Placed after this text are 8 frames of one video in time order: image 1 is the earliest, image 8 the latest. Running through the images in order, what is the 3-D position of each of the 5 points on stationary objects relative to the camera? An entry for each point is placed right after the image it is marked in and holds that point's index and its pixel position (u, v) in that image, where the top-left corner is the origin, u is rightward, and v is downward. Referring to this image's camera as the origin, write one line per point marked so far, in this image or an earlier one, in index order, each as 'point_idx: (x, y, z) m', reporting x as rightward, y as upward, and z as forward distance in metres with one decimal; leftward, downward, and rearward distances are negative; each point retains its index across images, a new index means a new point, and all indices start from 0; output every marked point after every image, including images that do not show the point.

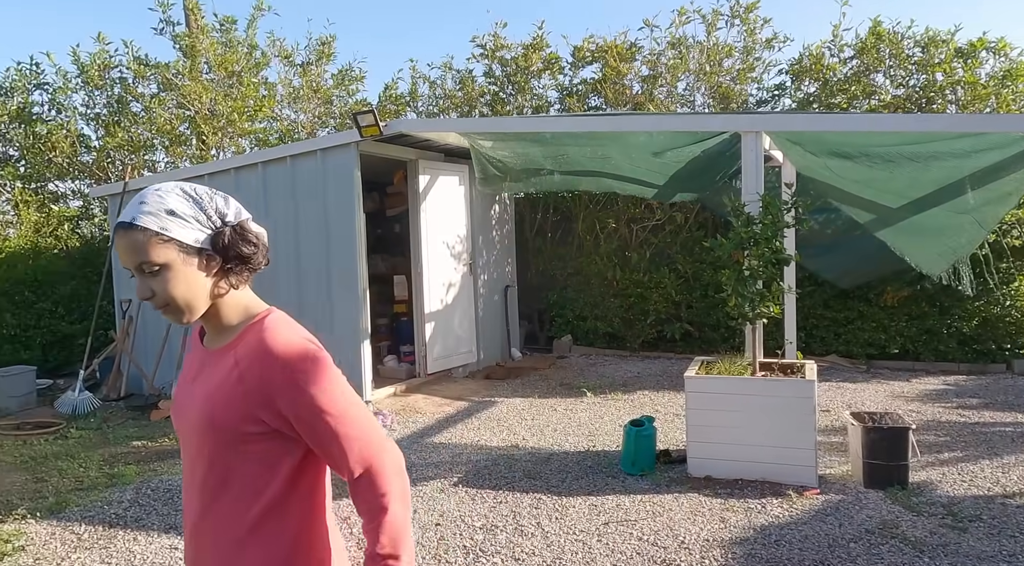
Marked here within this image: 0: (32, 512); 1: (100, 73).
0: (-2.6, -1.2, +4.2) m
1: (-5.1, +2.6, +9.7) m
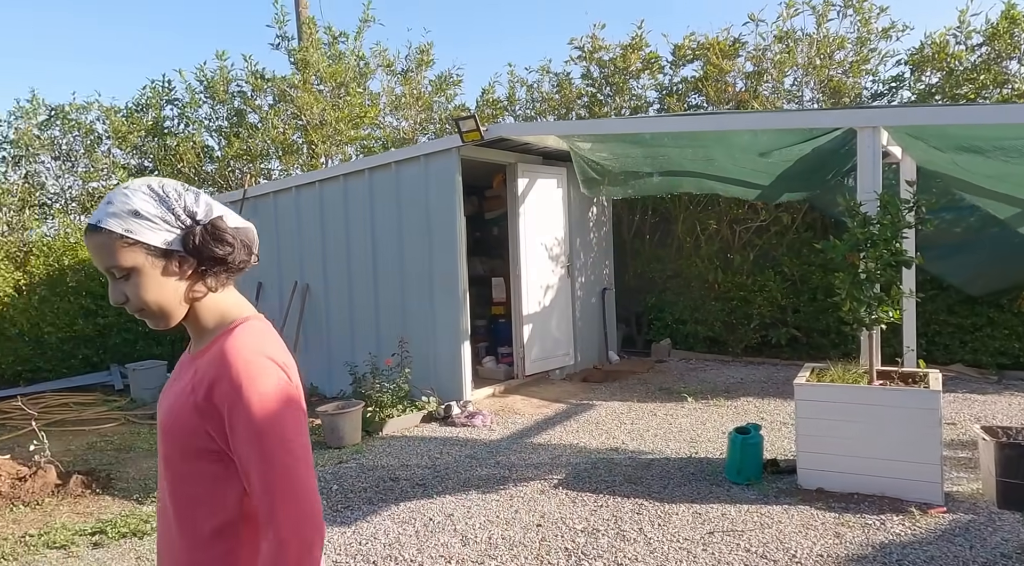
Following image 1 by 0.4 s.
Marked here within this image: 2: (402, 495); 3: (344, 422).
0: (-2.0, -1.2, +4.5) m
1: (-3.8, +2.6, +10.2) m
2: (-0.6, -1.1, +4.1) m
3: (-1.2, -1.0, +5.3) m
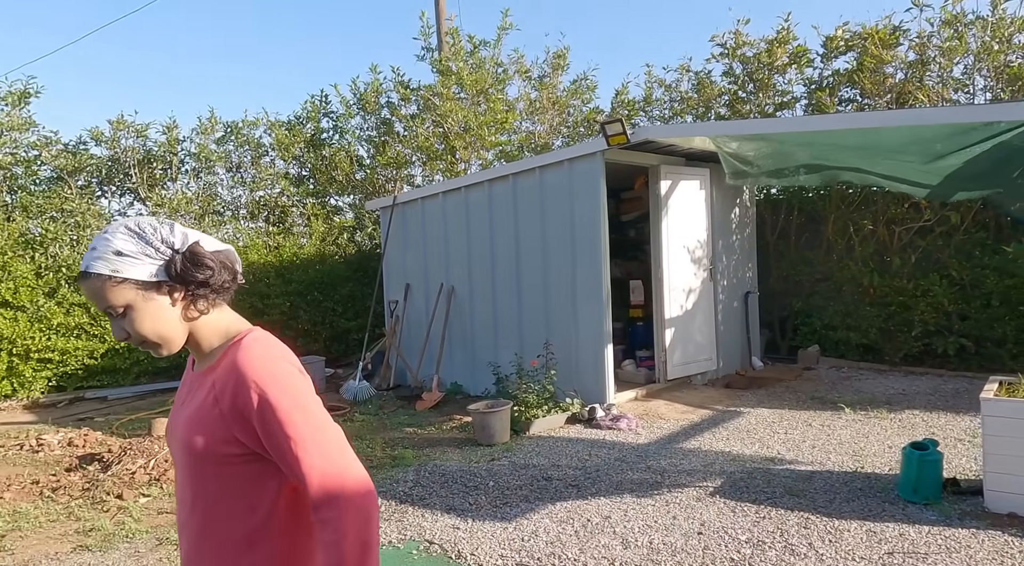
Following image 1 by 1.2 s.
0: (-1.1, -1.3, +4.8) m
1: (-1.9, +2.6, +10.8) m
2: (+0.3, -1.2, +4.2) m
3: (-0.1, -1.0, +5.5) m
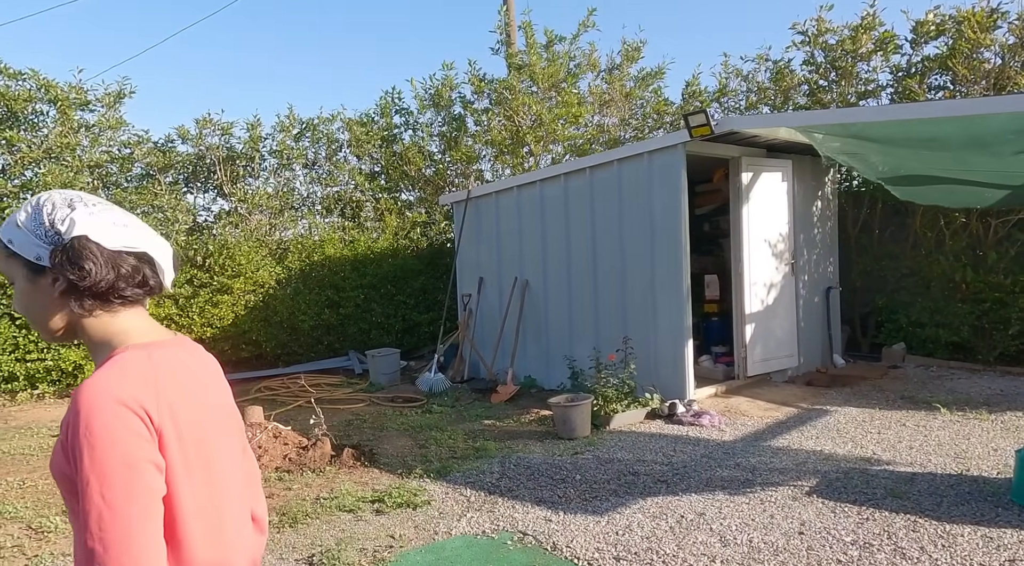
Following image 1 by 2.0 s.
0: (-0.5, -1.2, +4.9) m
1: (-0.9, +2.7, +10.9) m
2: (+0.7, -1.1, +4.2) m
3: (+0.5, -1.0, +5.5) m
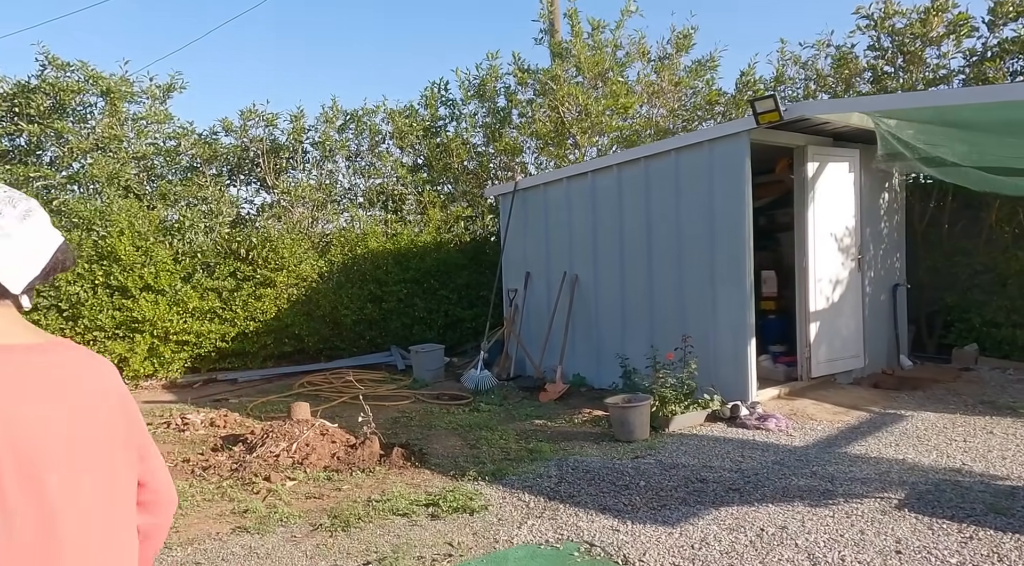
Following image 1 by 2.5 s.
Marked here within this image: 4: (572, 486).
0: (-0.2, -1.2, +4.7) m
1: (-0.3, +2.8, +10.7) m
2: (+1.1, -1.1, +4.0) m
3: (+0.8, -0.9, +5.3) m
4: (+0.3, -1.2, +4.4) m
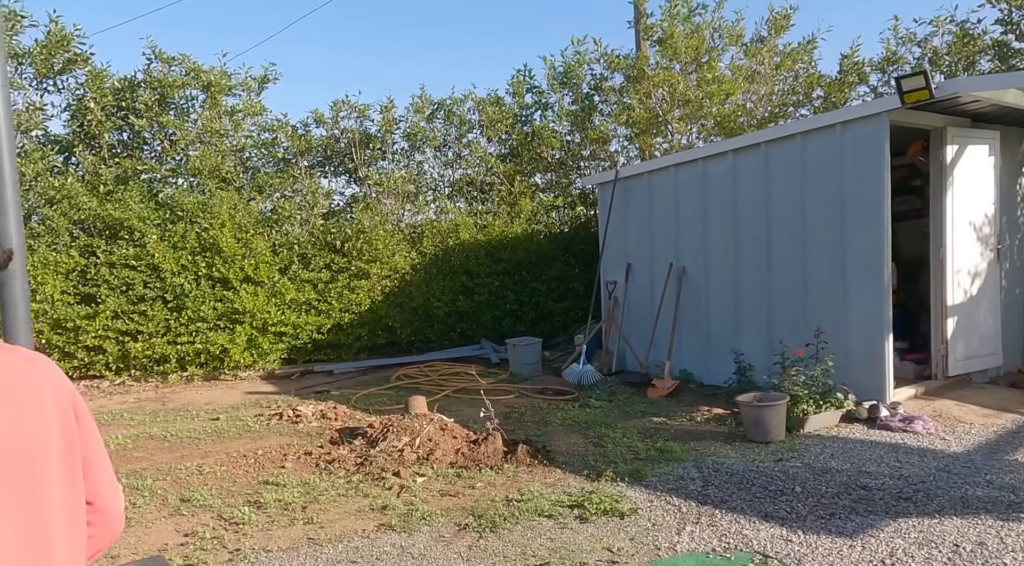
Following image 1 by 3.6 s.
0: (+0.6, -1.1, +4.5) m
1: (+0.9, +2.9, +10.4) m
2: (+1.8, -1.1, +3.7) m
3: (+1.7, -0.9, +5.0) m
4: (+1.1, -1.1, +4.2) m
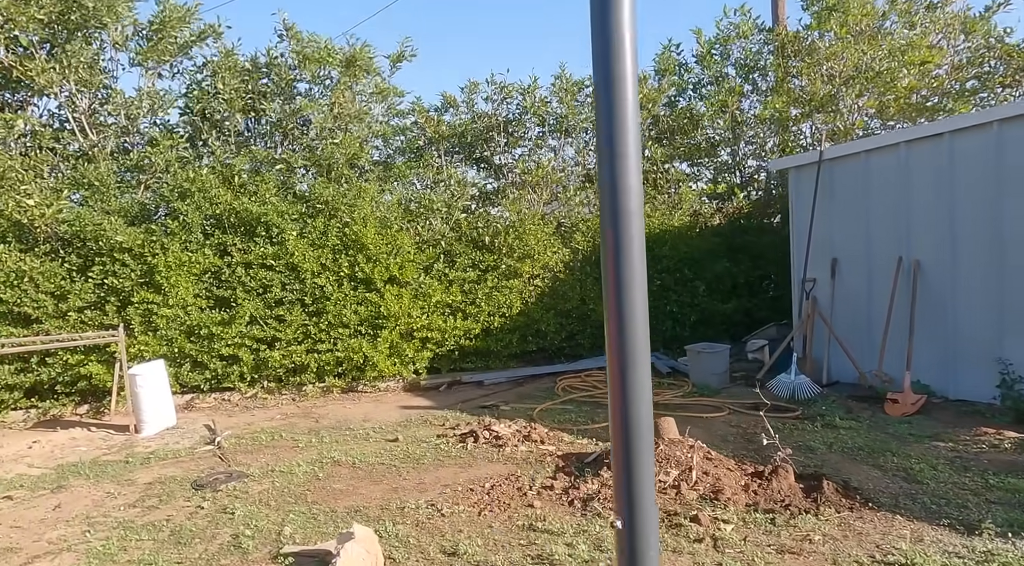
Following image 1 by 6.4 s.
0: (+2.3, -1.1, +3.5) m
1: (+2.7, +2.9, +9.4) m
2: (+3.4, -1.1, +2.7) m
3: (+3.3, -0.9, +4.0) m
4: (+2.8, -1.1, +3.2) m
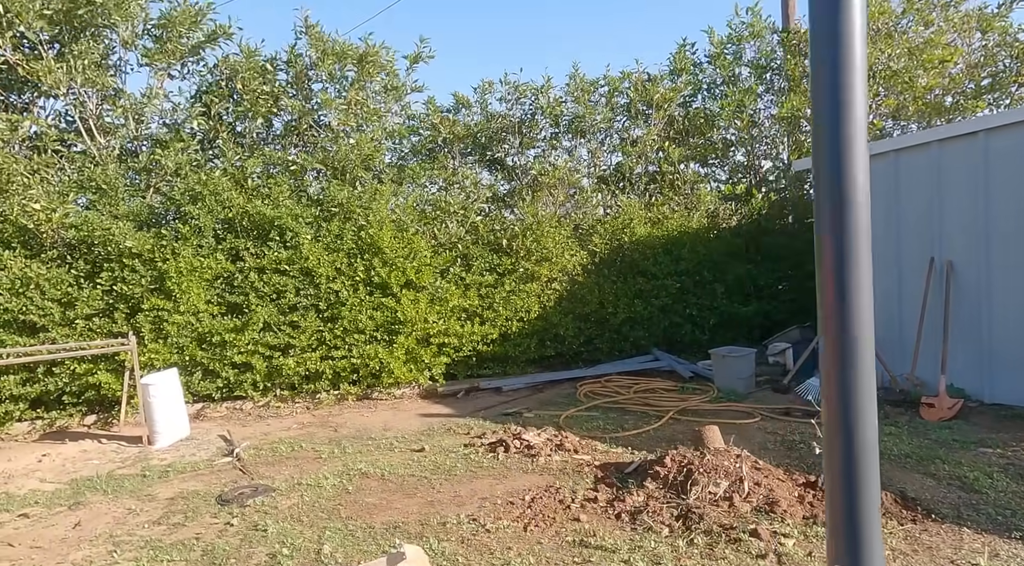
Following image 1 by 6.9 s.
0: (+2.5, -1.2, +3.4) m
1: (+2.9, +2.9, +9.3) m
2: (+3.7, -1.1, +2.6) m
3: (+3.6, -0.9, +3.9) m
4: (+3.0, -1.1, +3.1) m
